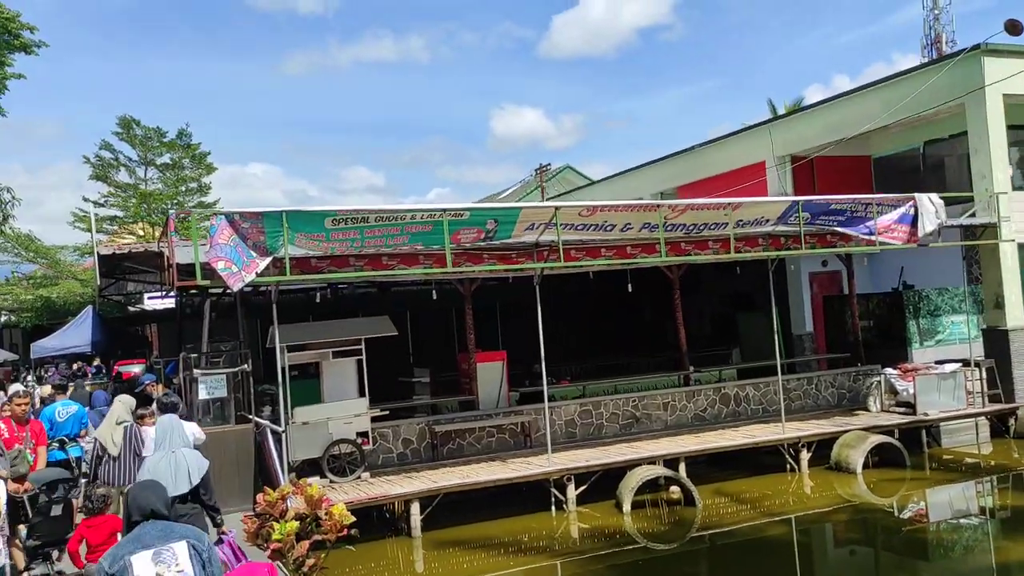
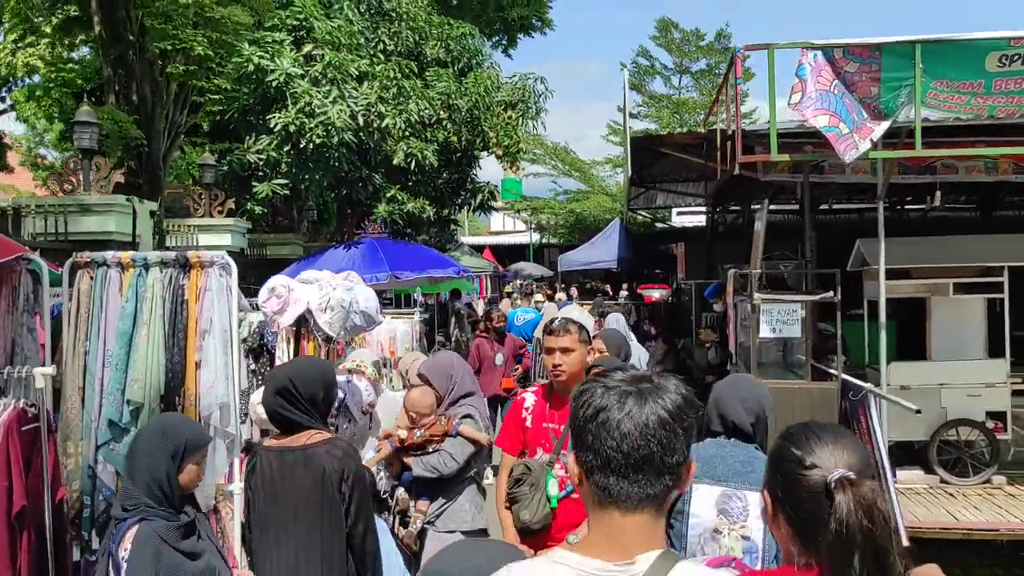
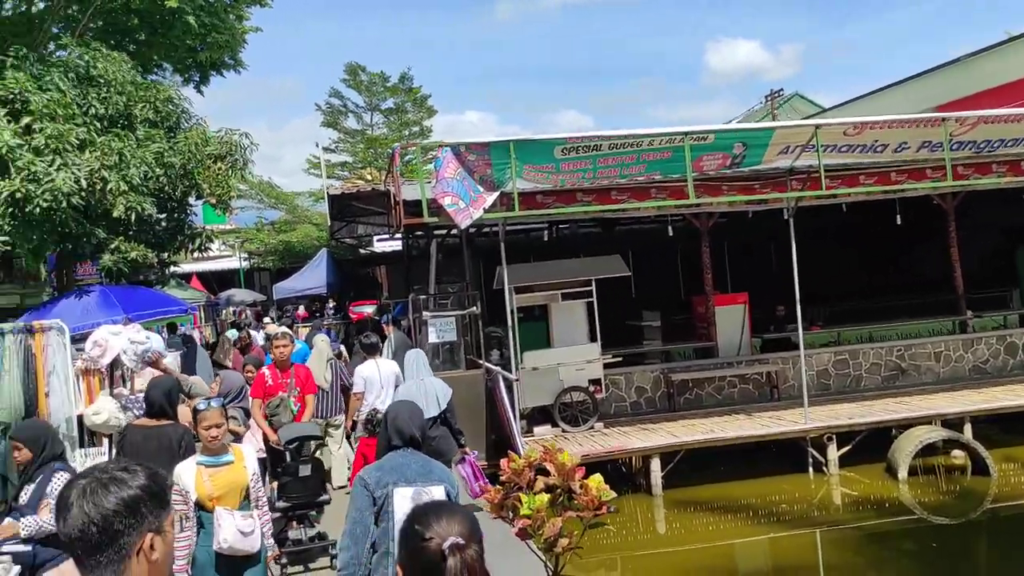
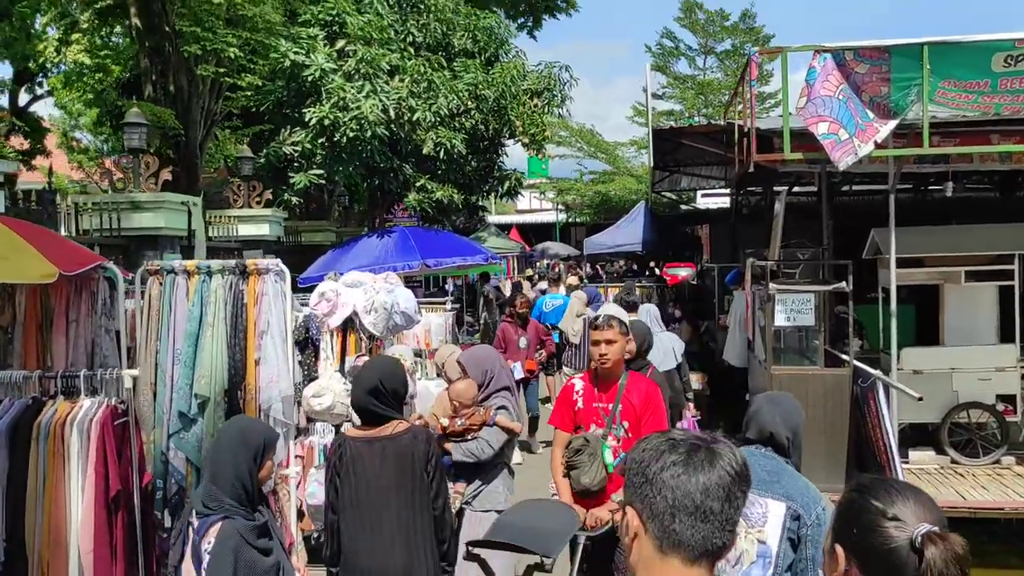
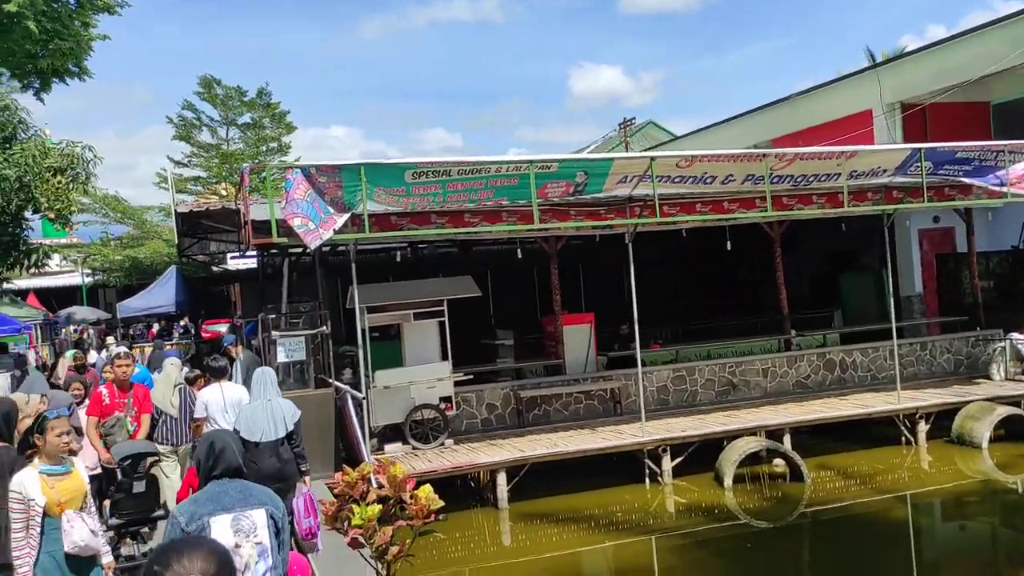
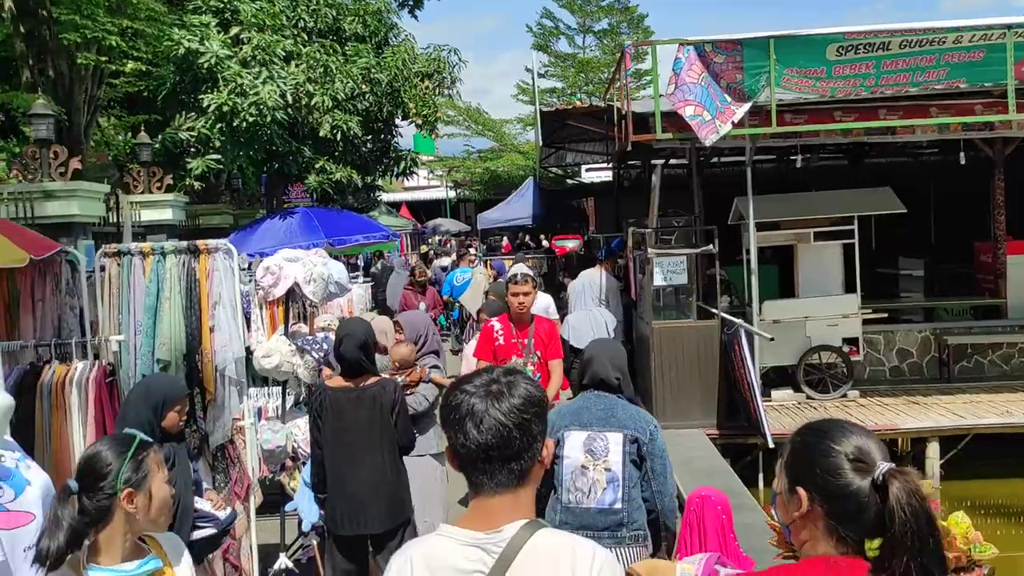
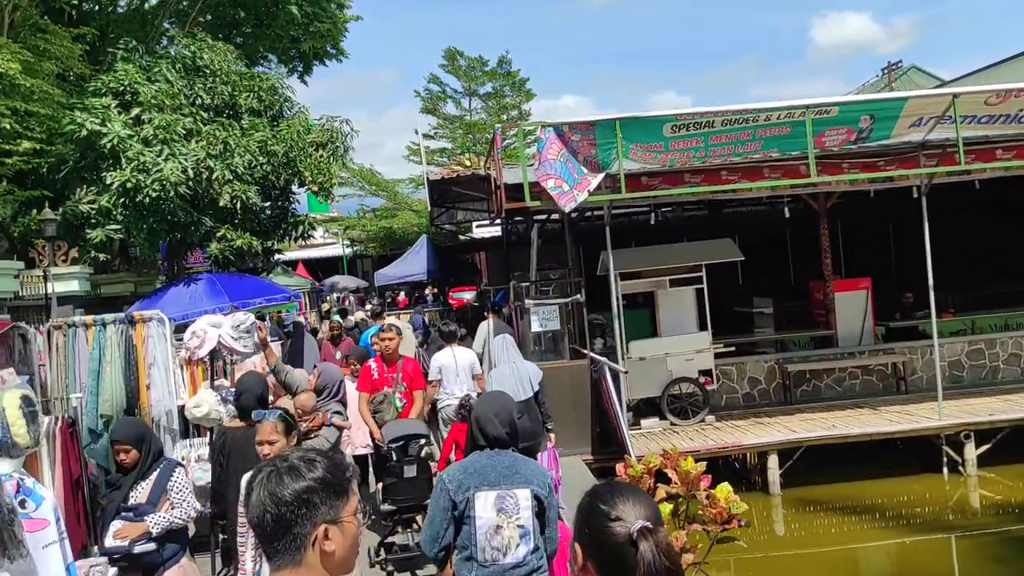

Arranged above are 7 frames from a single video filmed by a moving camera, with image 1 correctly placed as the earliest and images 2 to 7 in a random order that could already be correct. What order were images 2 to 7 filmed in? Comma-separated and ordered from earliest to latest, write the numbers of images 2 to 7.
5, 3, 7, 6, 4, 2
